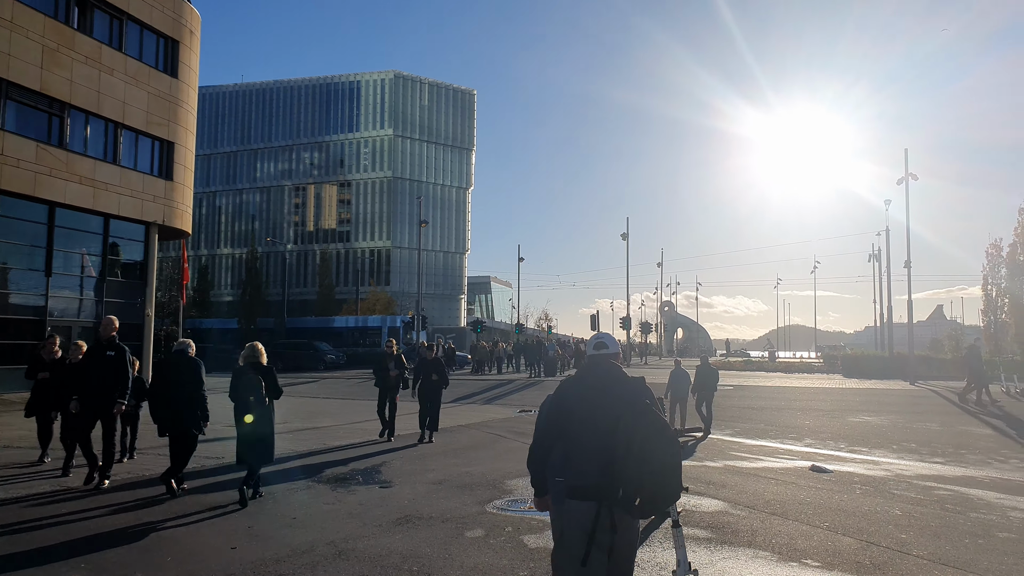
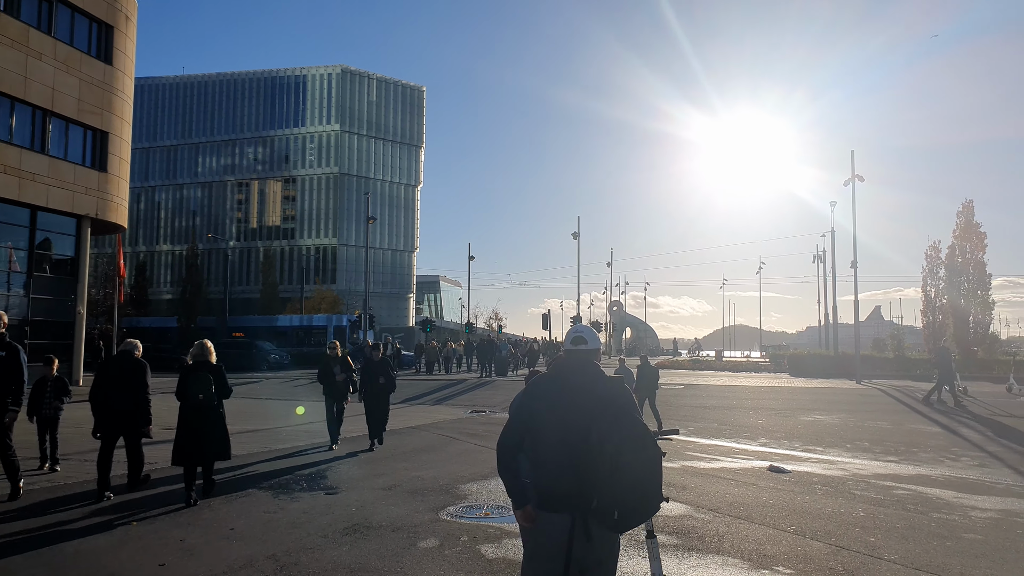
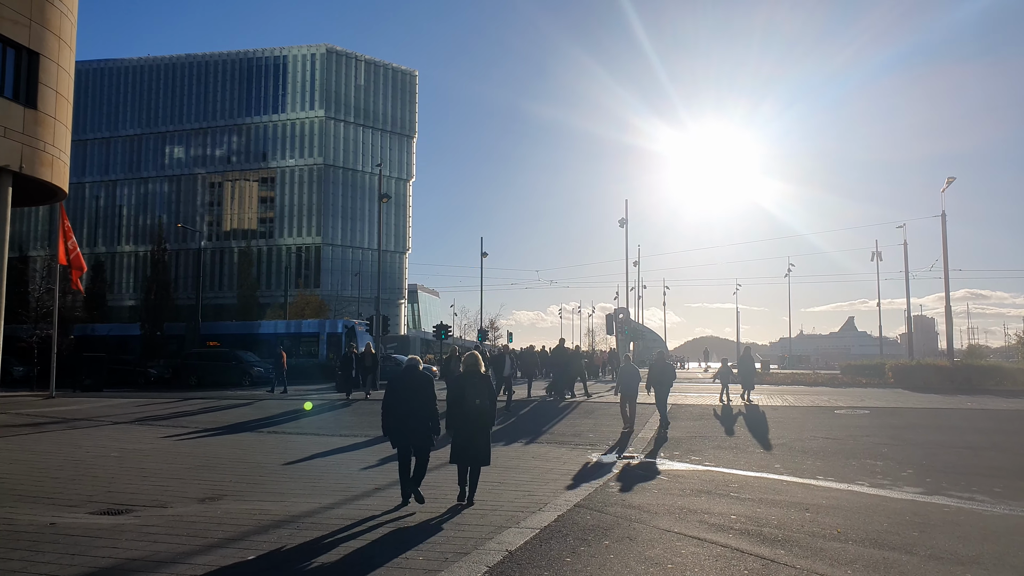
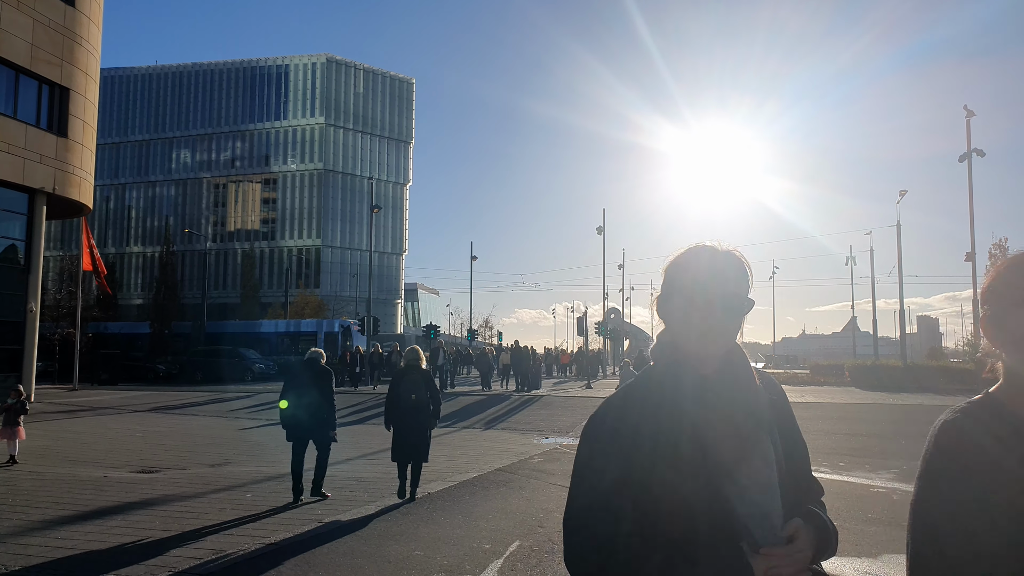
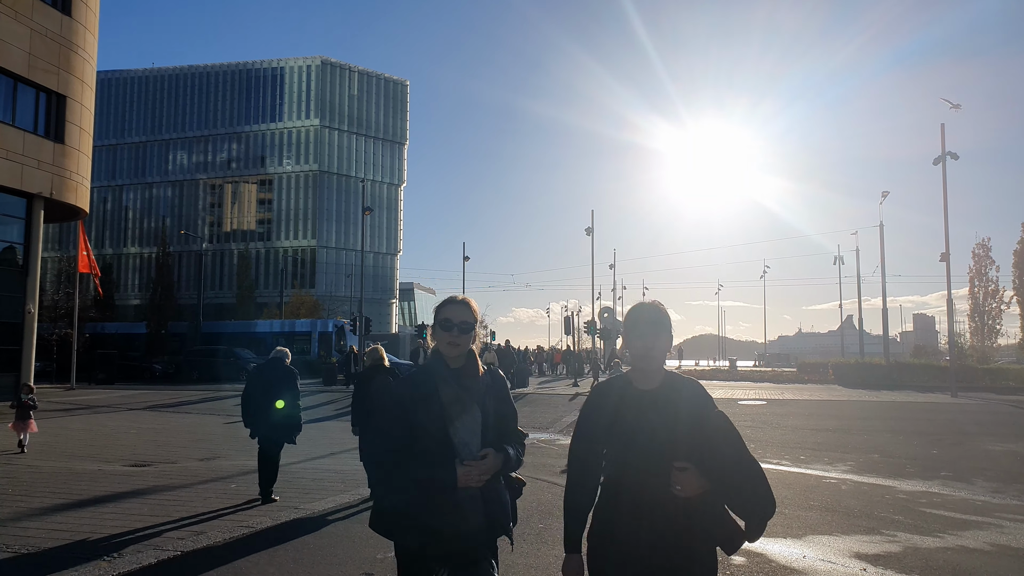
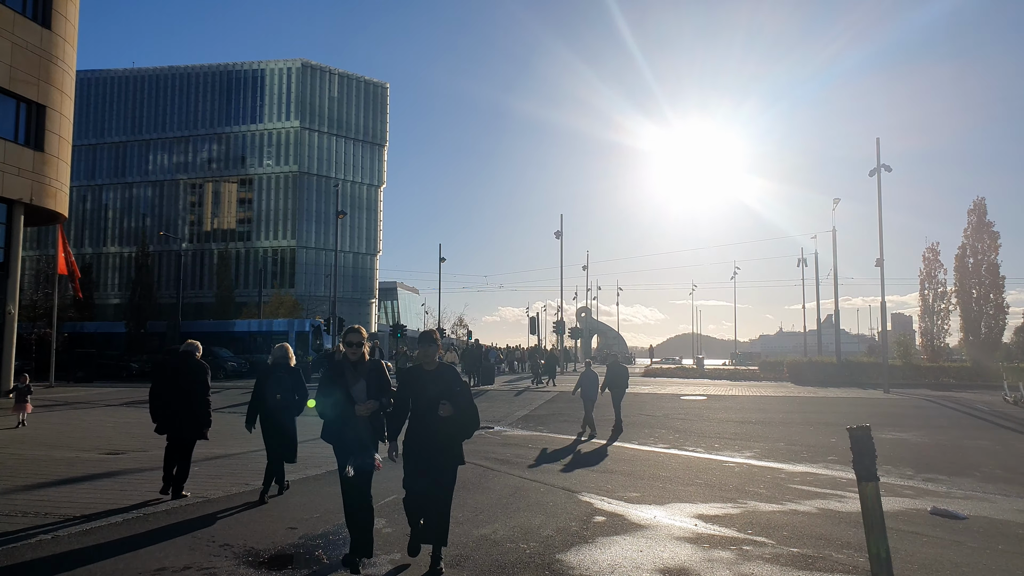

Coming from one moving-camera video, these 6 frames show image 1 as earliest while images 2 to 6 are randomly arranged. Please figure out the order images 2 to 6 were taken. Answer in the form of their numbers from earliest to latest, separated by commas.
2, 6, 5, 4, 3
